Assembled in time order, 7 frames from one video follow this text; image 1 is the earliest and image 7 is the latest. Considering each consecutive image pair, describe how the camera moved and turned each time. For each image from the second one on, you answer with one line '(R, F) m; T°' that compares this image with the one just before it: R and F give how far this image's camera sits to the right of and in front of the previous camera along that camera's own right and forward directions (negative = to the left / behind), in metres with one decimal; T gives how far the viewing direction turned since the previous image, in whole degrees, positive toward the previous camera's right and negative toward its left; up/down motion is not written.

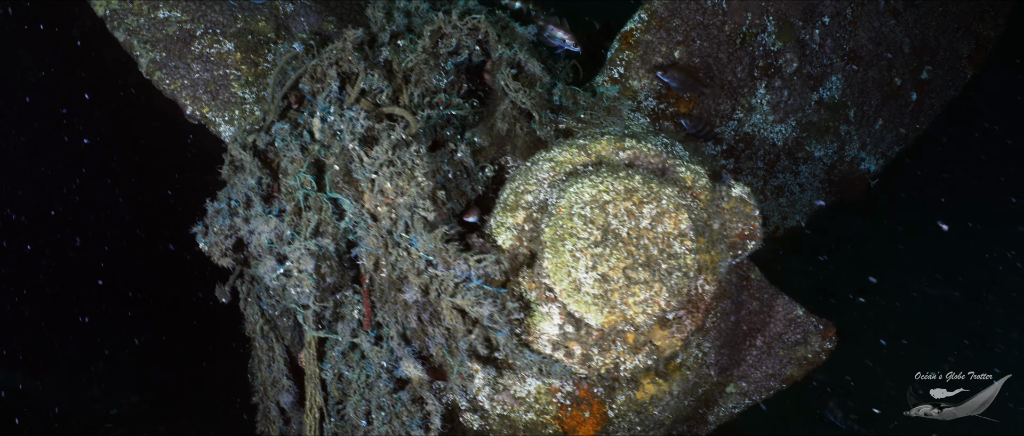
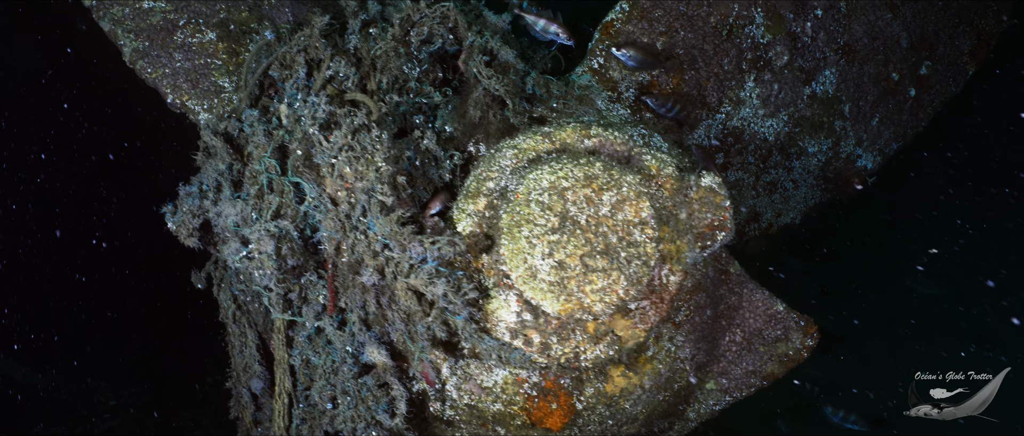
(+0.3, 0.0) m; -2°
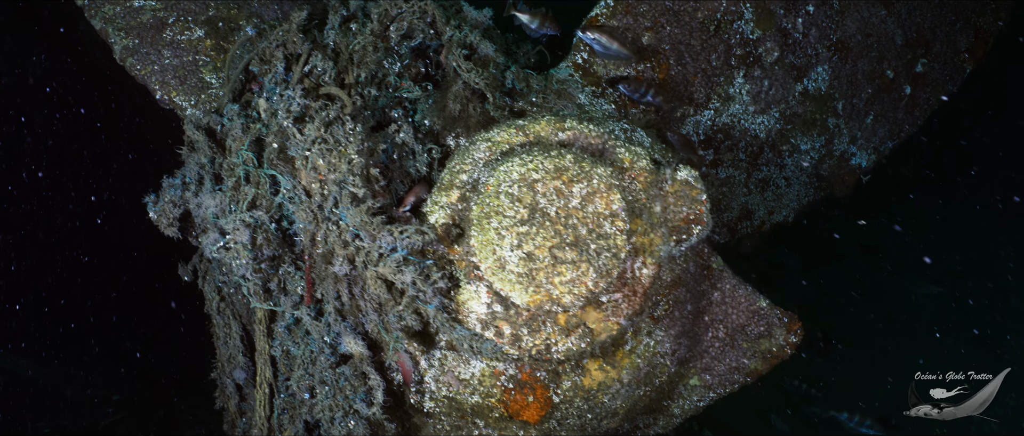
(+0.2, 0.0) m; -1°
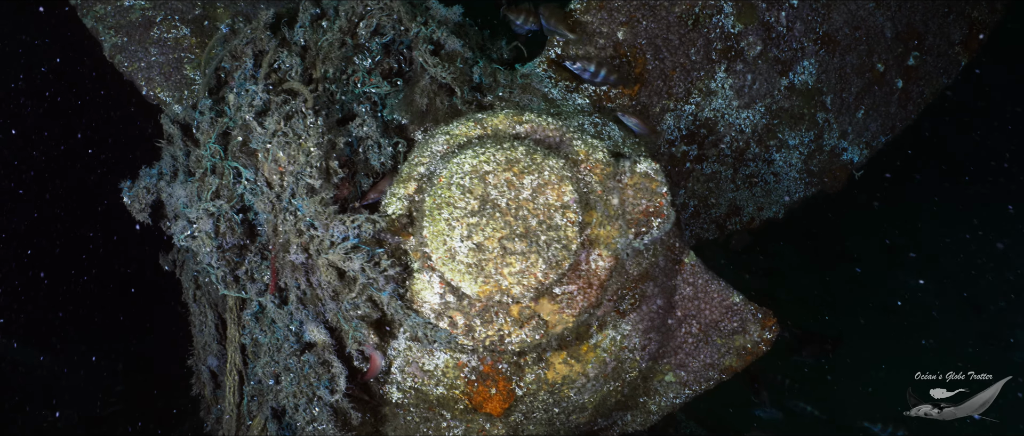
(+0.3, 0.0) m; -2°
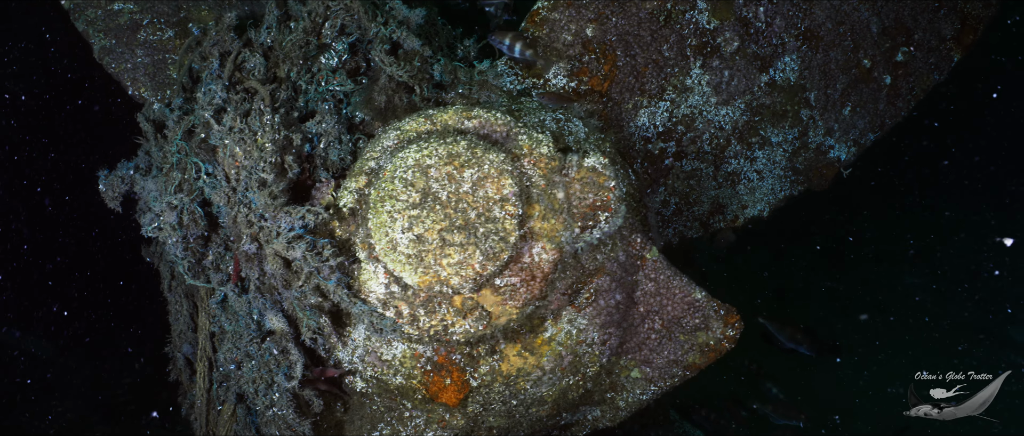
(+0.4, 0.0) m; -3°
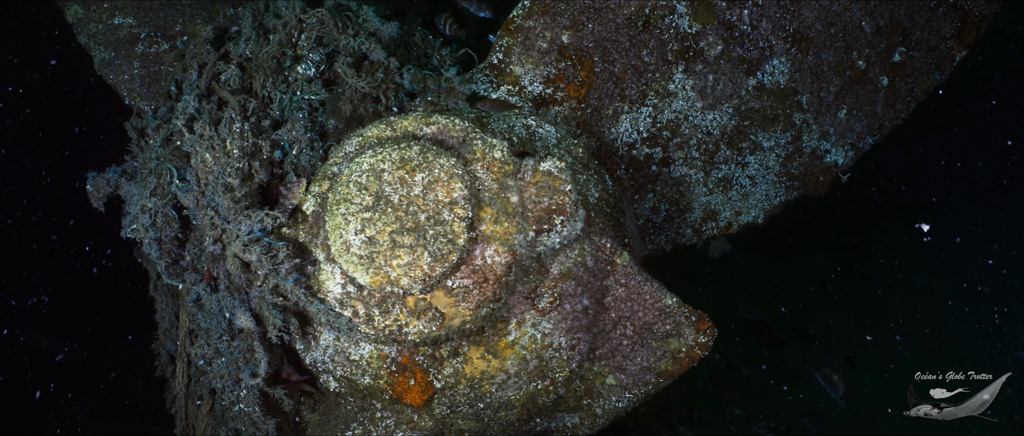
(+0.4, 0.0) m; -4°
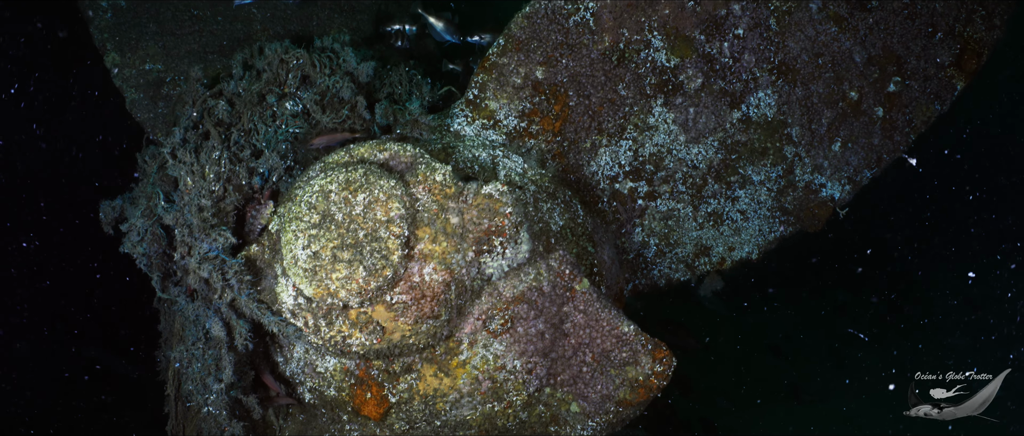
(+0.7, -0.1) m; -7°
